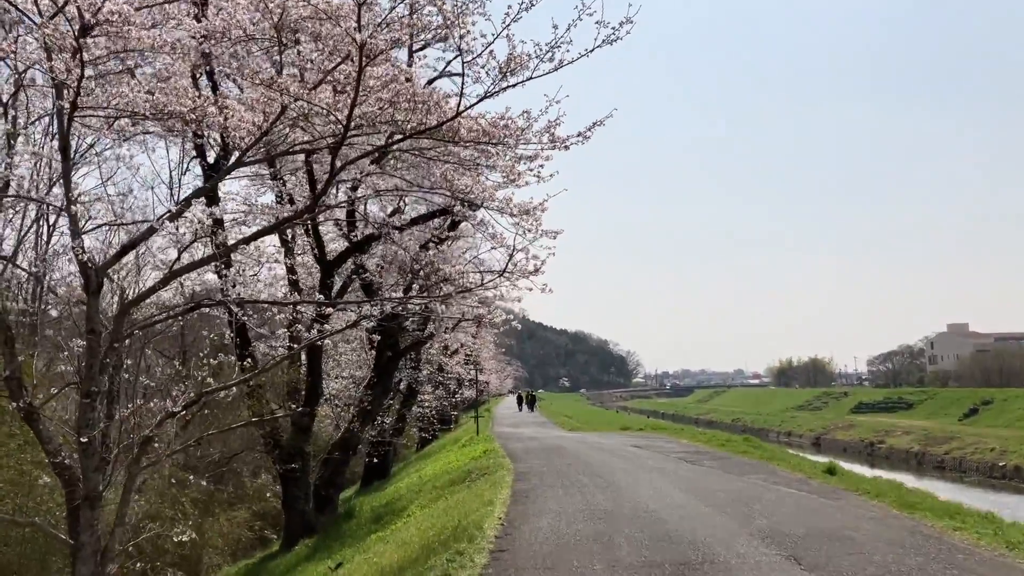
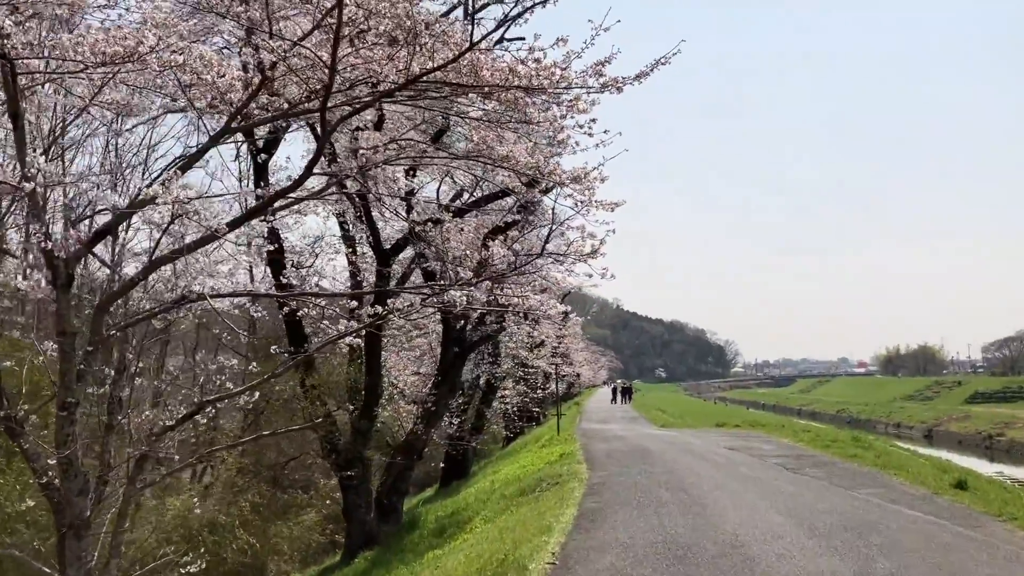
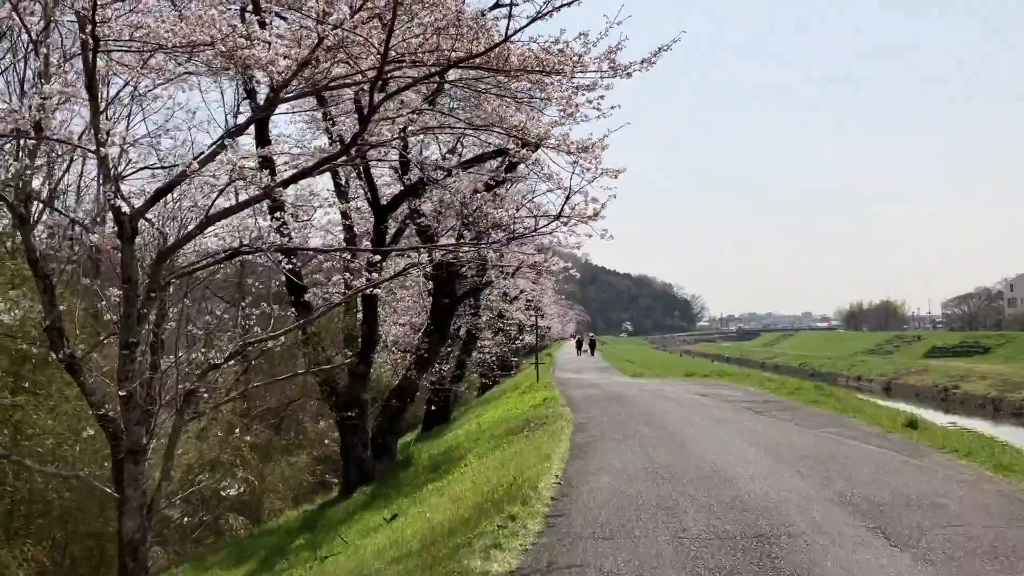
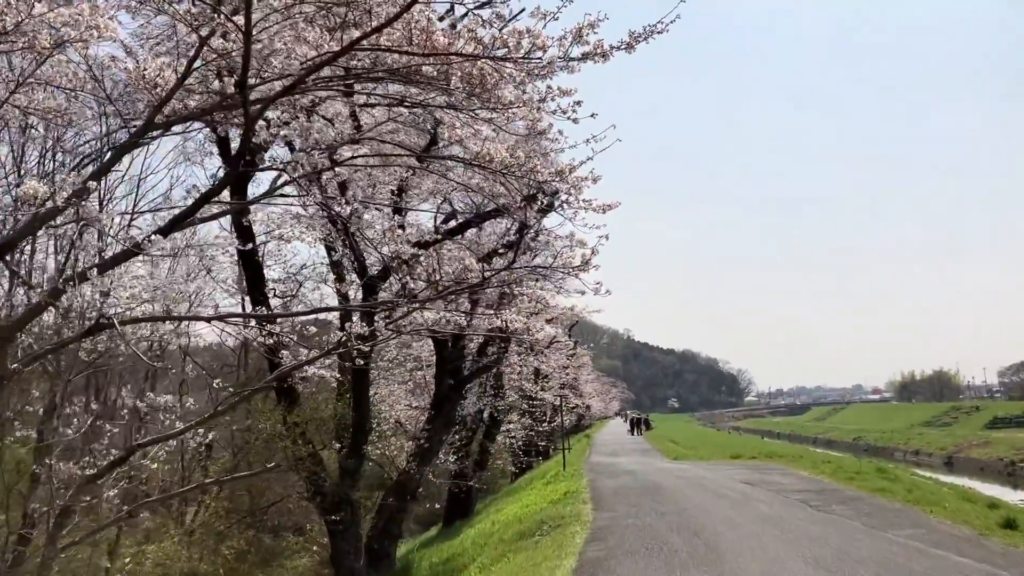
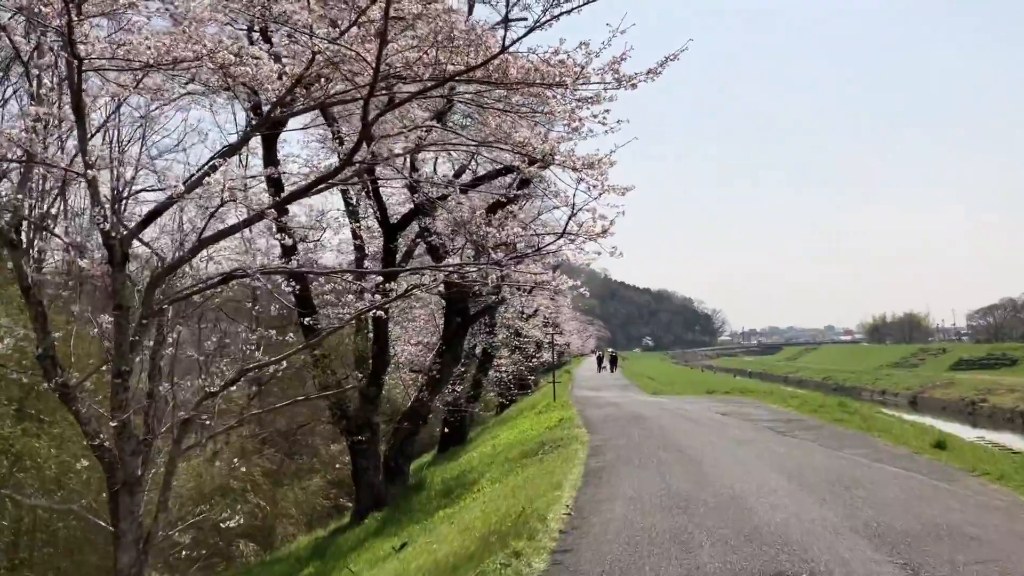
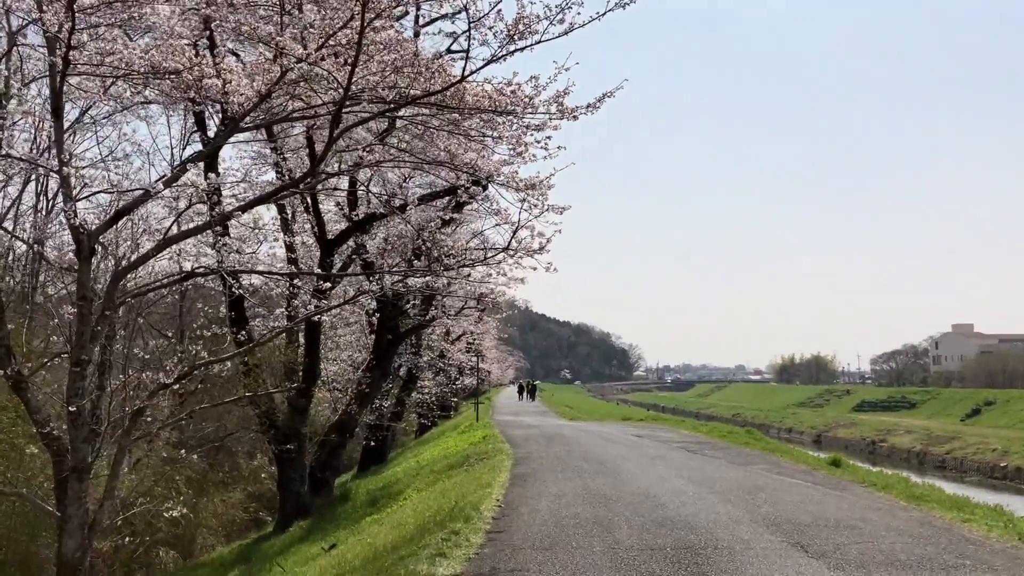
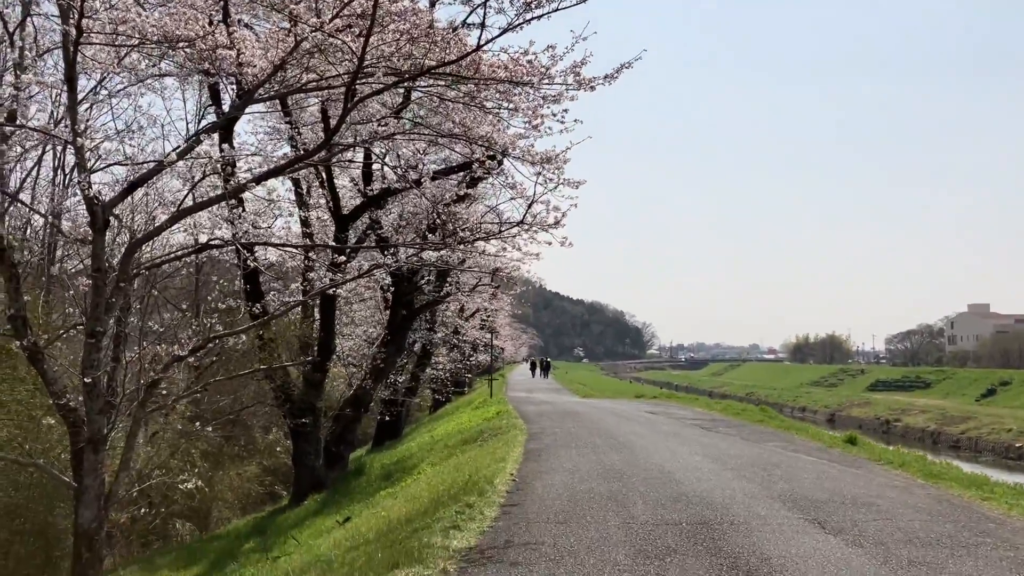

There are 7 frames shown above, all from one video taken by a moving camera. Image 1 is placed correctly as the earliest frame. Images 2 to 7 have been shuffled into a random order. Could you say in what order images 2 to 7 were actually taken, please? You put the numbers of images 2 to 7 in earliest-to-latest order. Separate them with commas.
6, 7, 3, 5, 2, 4
